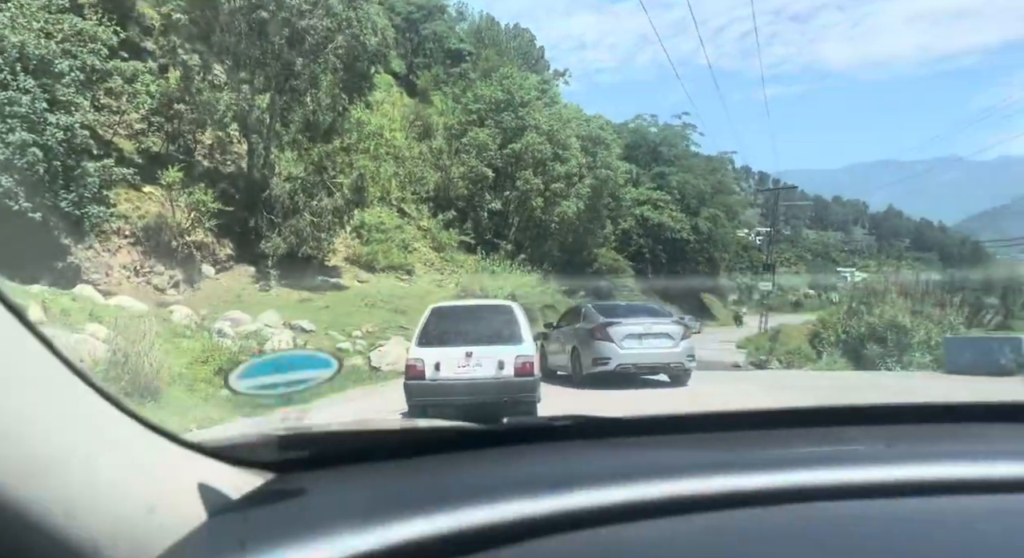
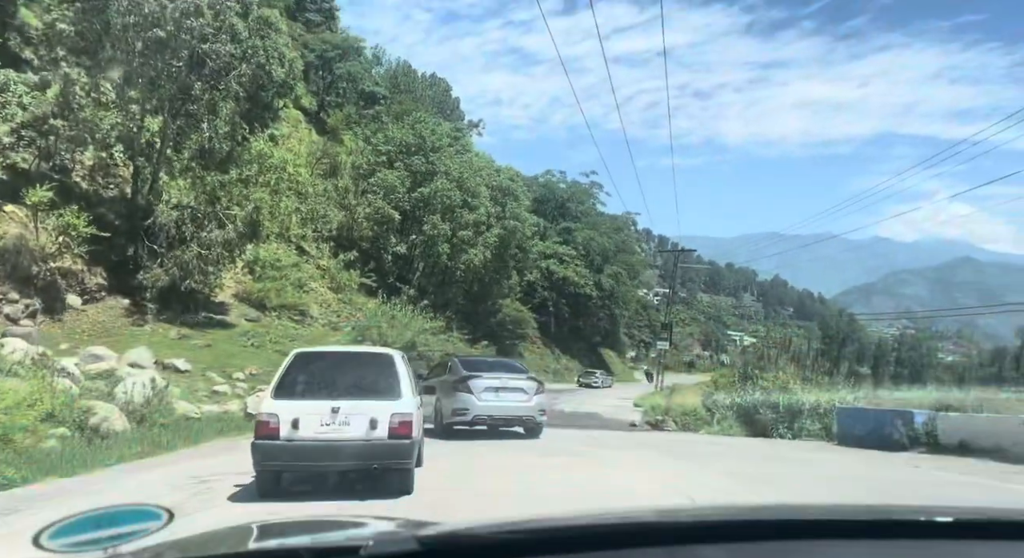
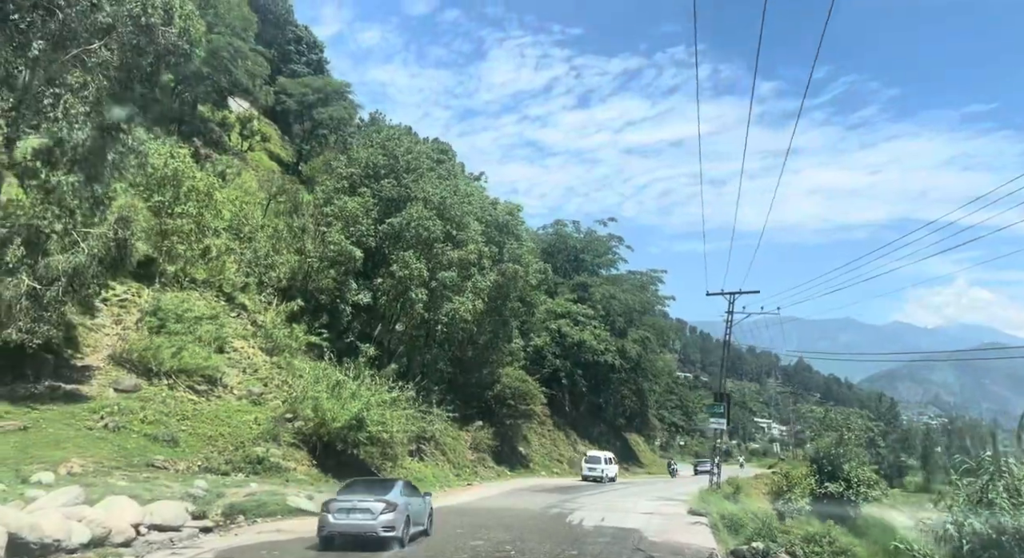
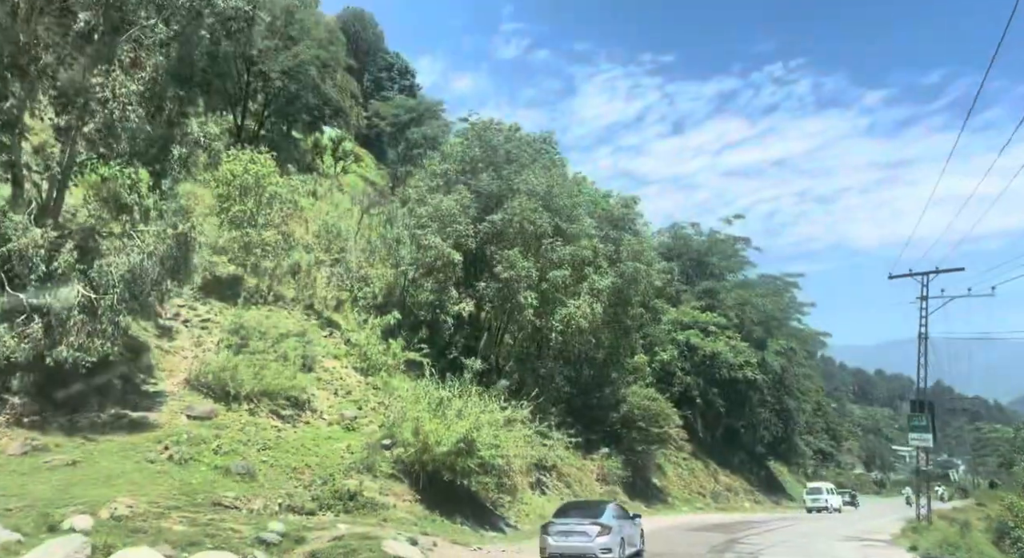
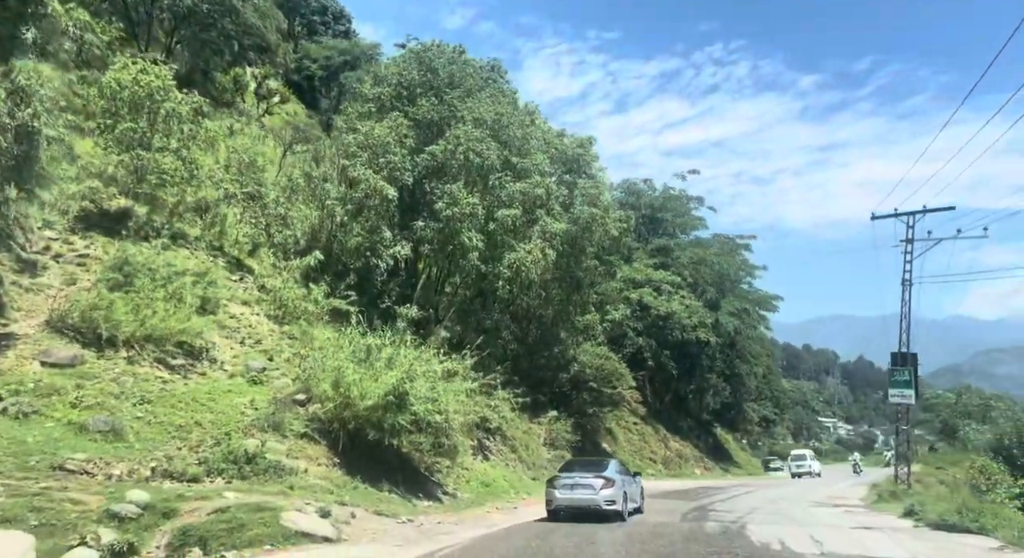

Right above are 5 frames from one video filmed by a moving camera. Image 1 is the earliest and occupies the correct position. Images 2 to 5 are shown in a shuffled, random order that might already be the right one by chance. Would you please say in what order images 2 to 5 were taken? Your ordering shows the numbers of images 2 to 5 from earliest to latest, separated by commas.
2, 3, 4, 5
